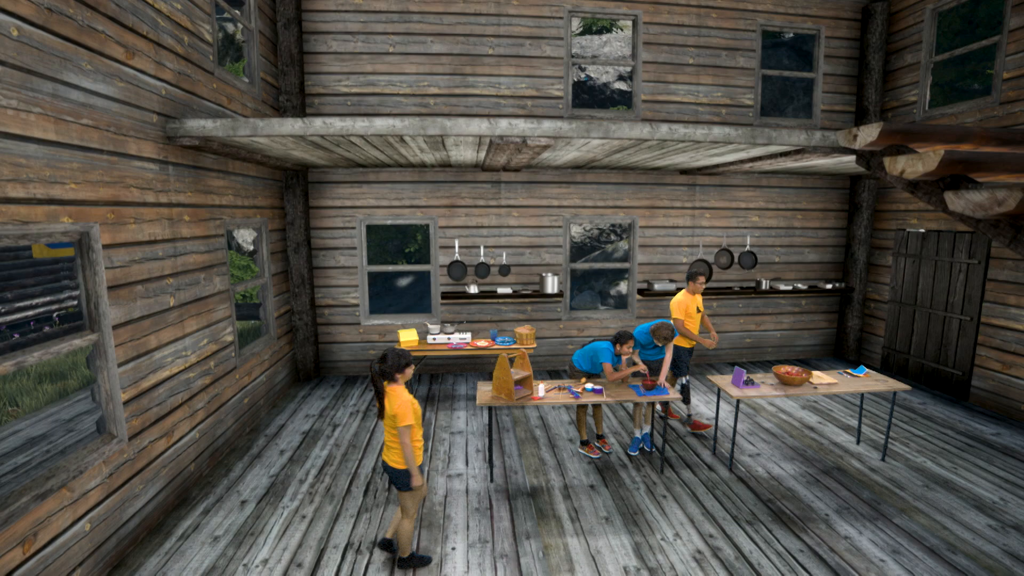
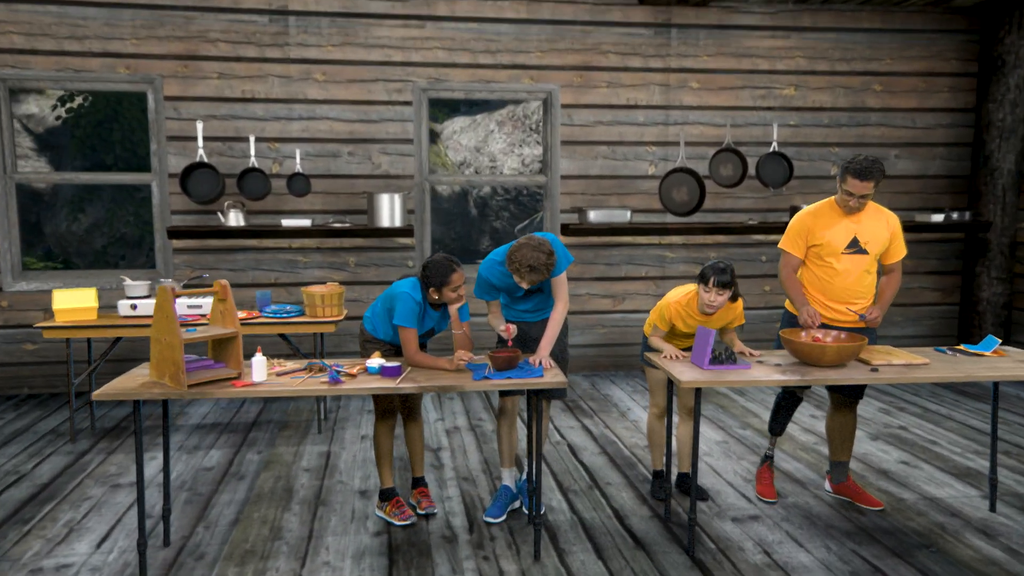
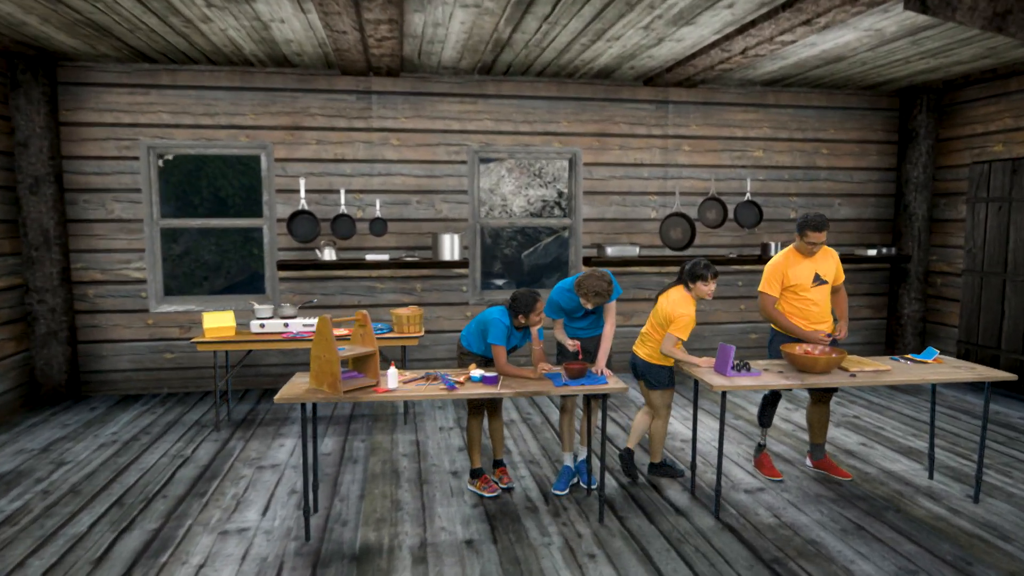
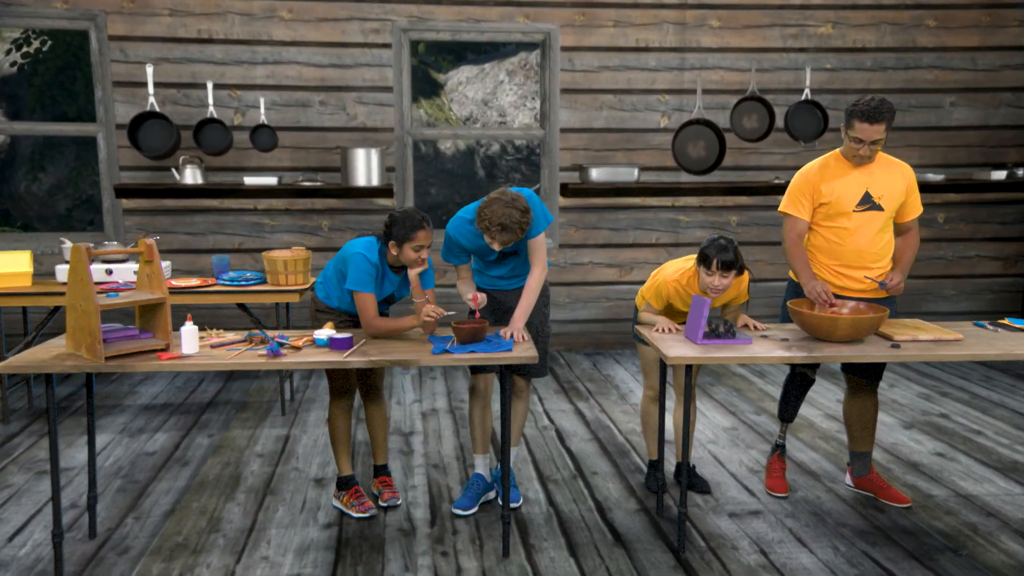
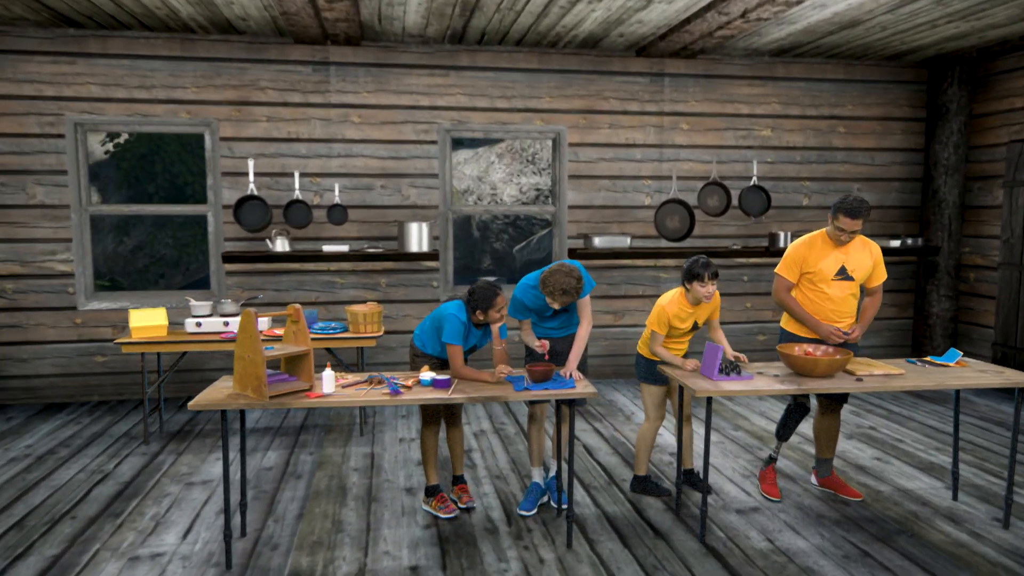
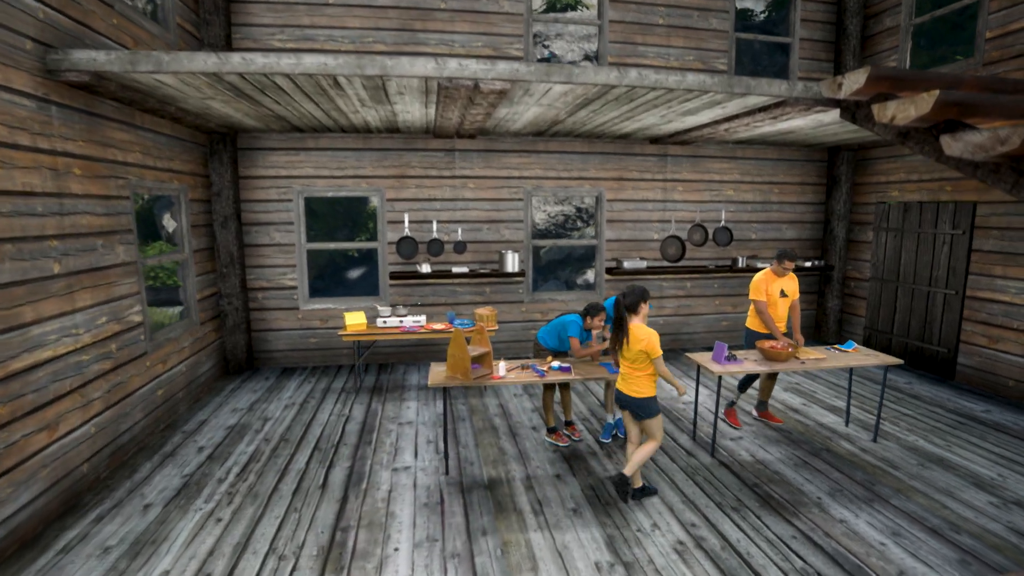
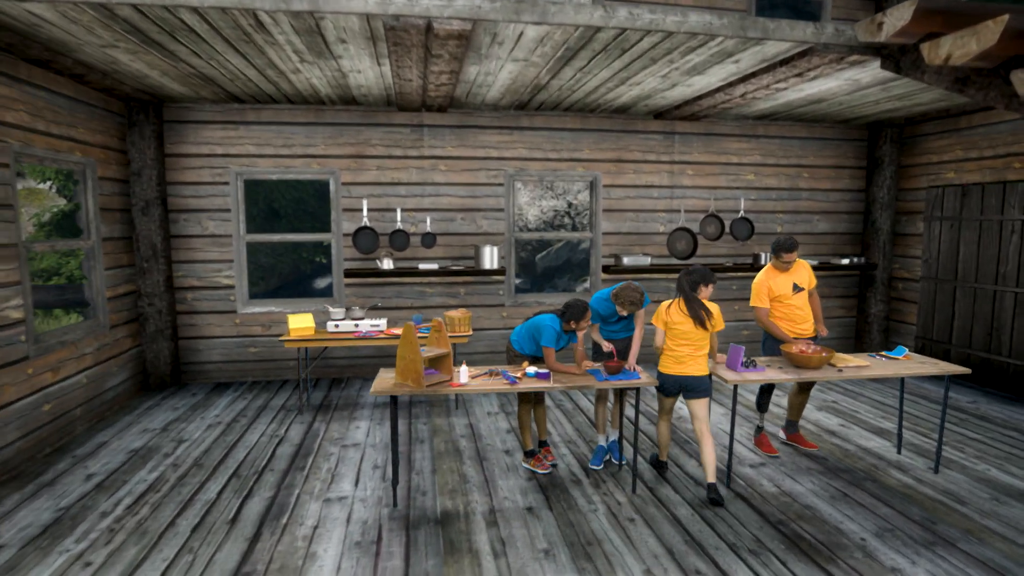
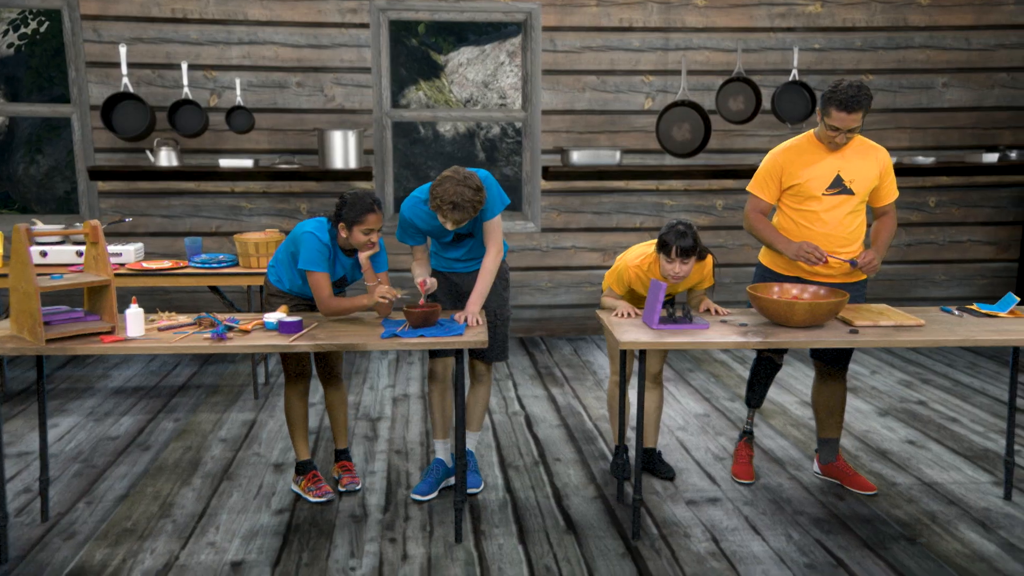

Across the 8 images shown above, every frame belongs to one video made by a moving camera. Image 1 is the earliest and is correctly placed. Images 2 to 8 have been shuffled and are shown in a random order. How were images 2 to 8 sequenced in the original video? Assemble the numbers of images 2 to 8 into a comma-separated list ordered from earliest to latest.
6, 7, 3, 5, 2, 4, 8
